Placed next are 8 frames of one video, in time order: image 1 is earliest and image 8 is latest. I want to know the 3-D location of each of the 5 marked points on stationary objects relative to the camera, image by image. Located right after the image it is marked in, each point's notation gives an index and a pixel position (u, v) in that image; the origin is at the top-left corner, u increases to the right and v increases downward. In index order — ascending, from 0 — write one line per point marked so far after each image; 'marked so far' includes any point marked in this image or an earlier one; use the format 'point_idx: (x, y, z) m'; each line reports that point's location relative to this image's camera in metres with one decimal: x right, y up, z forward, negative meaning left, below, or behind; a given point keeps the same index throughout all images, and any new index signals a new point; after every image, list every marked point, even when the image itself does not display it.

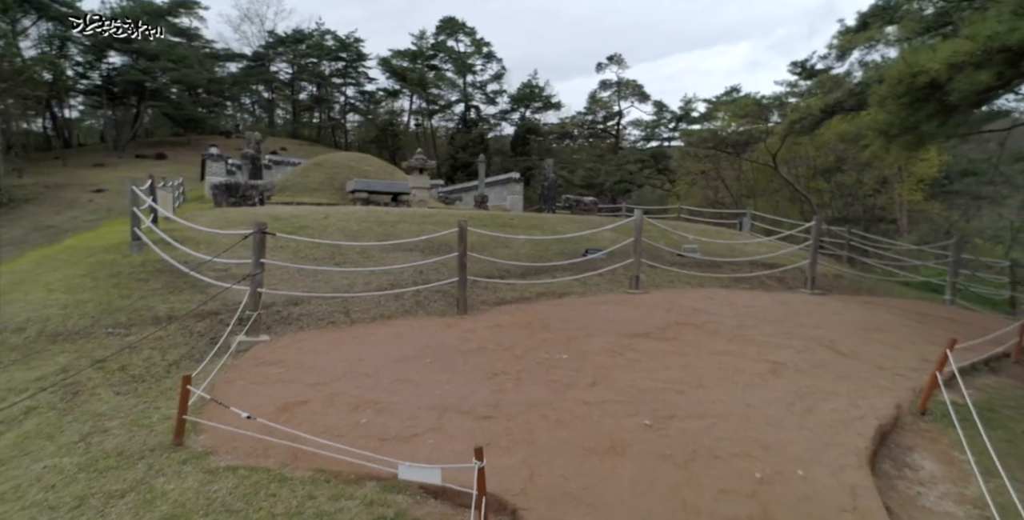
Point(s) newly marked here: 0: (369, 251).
0: (-2.5, +0.2, +9.0) m
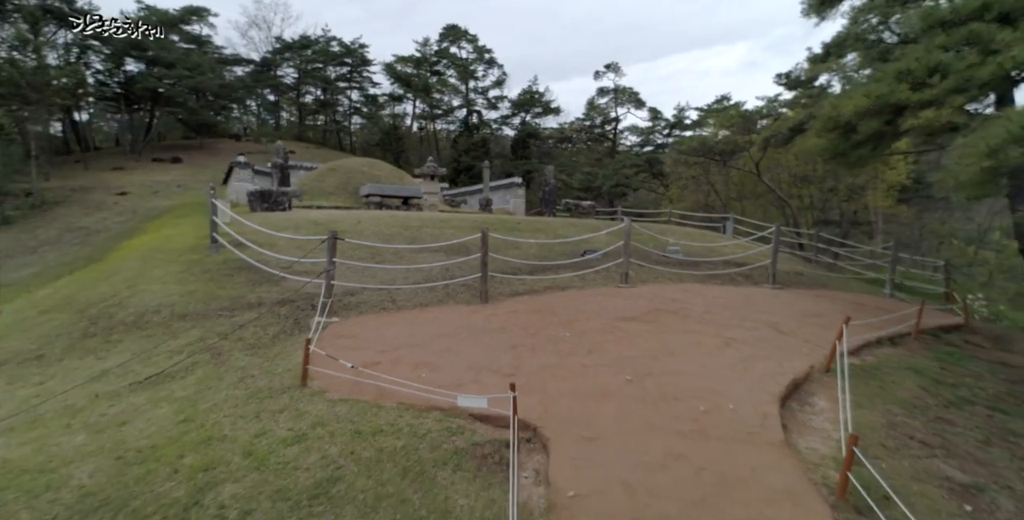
0: (-2.3, +0.2, +10.8) m
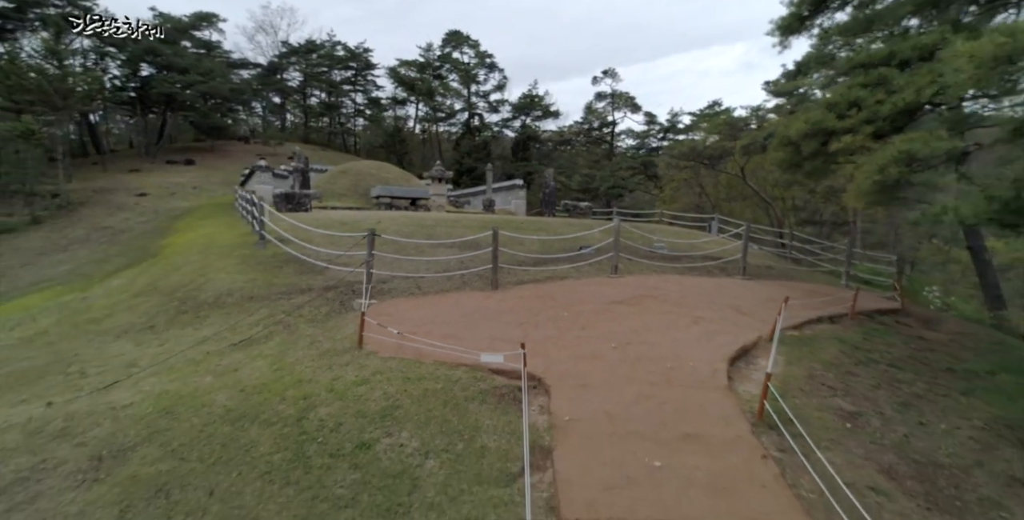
0: (-2.2, +0.3, +12.4) m
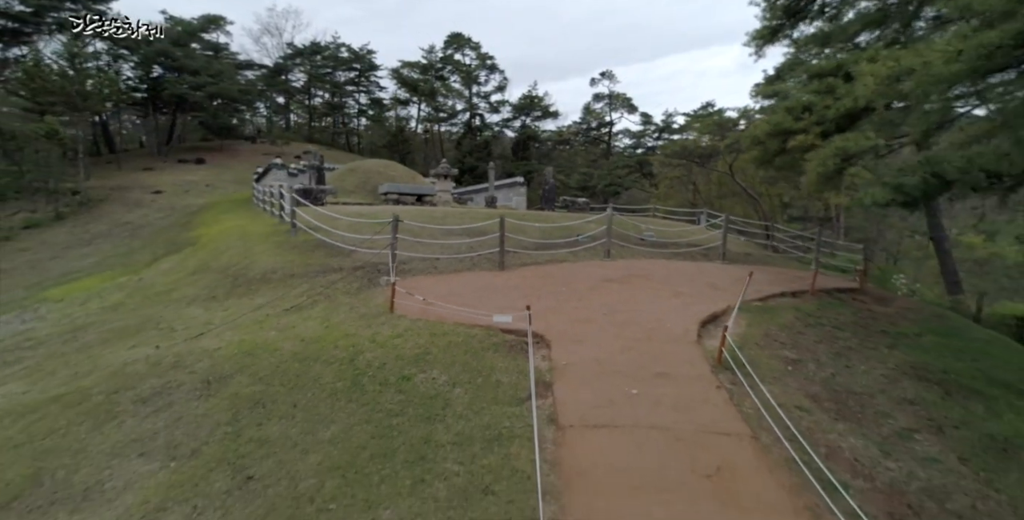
0: (-2.1, +0.7, +13.8) m
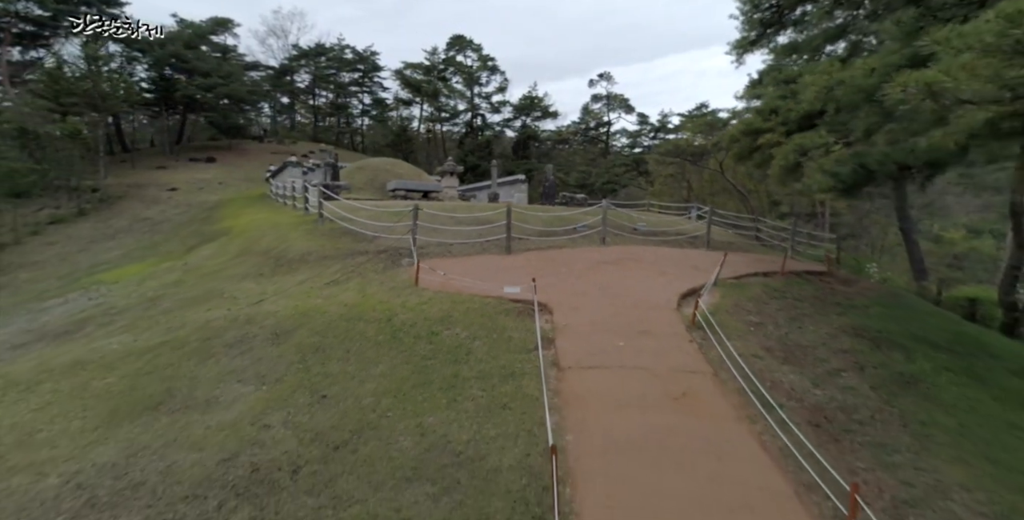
0: (-2.0, +1.0, +15.3) m
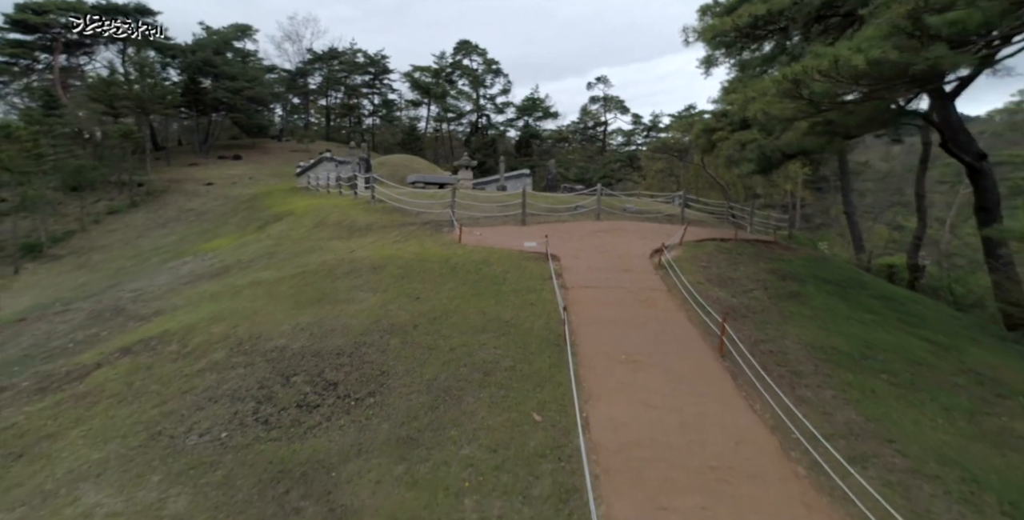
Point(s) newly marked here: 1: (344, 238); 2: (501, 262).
0: (-1.5, +1.9, +18.8) m
1: (-4.4, +0.5, +13.6) m
2: (-0.2, -0.1, +11.2) m
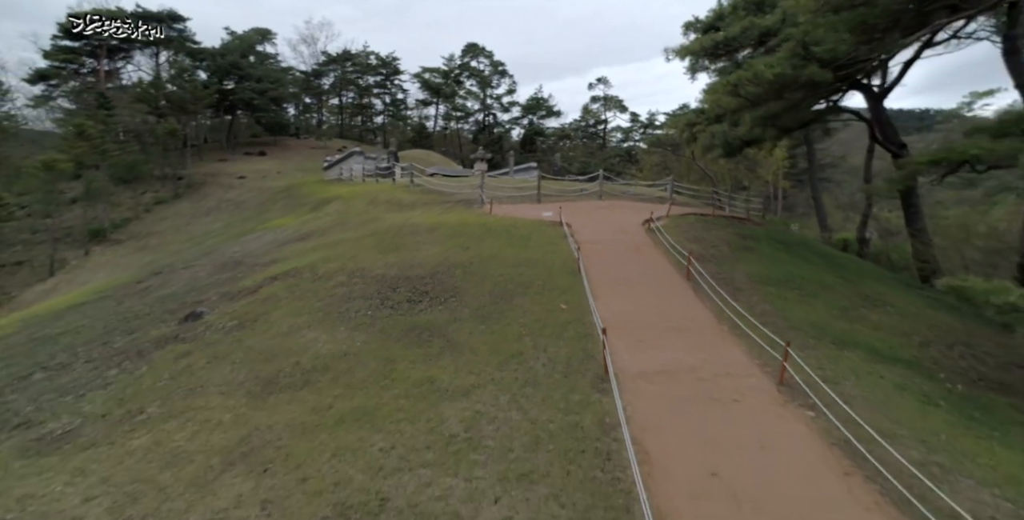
0: (-0.9, +2.9, +22.1) m
1: (-3.8, +1.4, +16.9) m
2: (+0.4, +0.8, +14.6) m
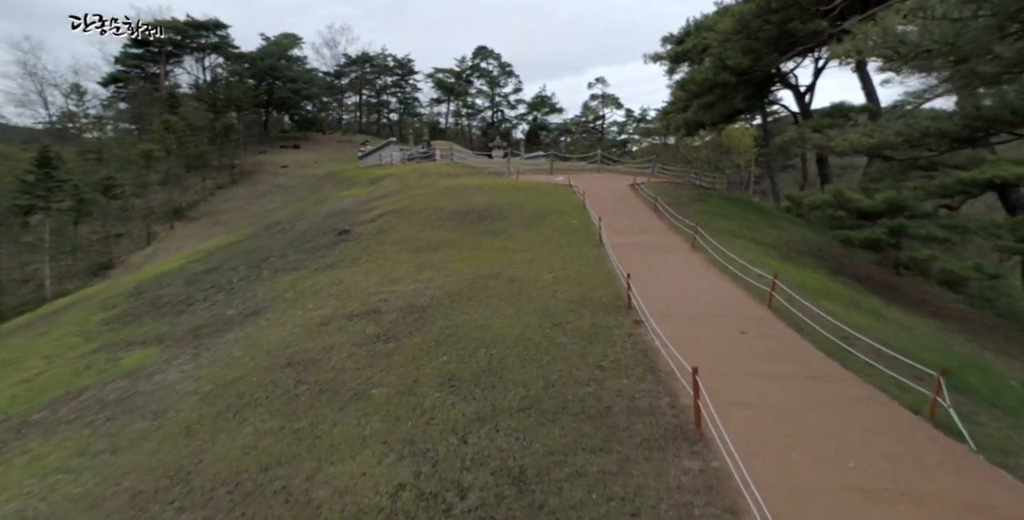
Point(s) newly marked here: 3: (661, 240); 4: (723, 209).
0: (-0.1, +4.7, +27.7) m
1: (-2.9, +3.3, +22.6) m
2: (+1.2, +2.7, +20.2) m
3: (+3.6, +0.5, +12.6) m
4: (+7.1, +1.7, +17.6) m
